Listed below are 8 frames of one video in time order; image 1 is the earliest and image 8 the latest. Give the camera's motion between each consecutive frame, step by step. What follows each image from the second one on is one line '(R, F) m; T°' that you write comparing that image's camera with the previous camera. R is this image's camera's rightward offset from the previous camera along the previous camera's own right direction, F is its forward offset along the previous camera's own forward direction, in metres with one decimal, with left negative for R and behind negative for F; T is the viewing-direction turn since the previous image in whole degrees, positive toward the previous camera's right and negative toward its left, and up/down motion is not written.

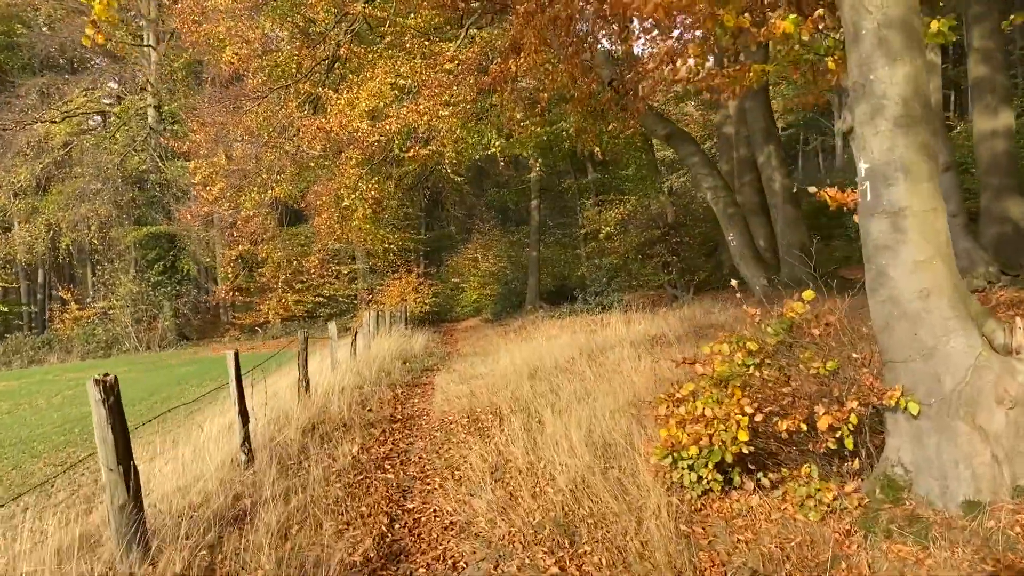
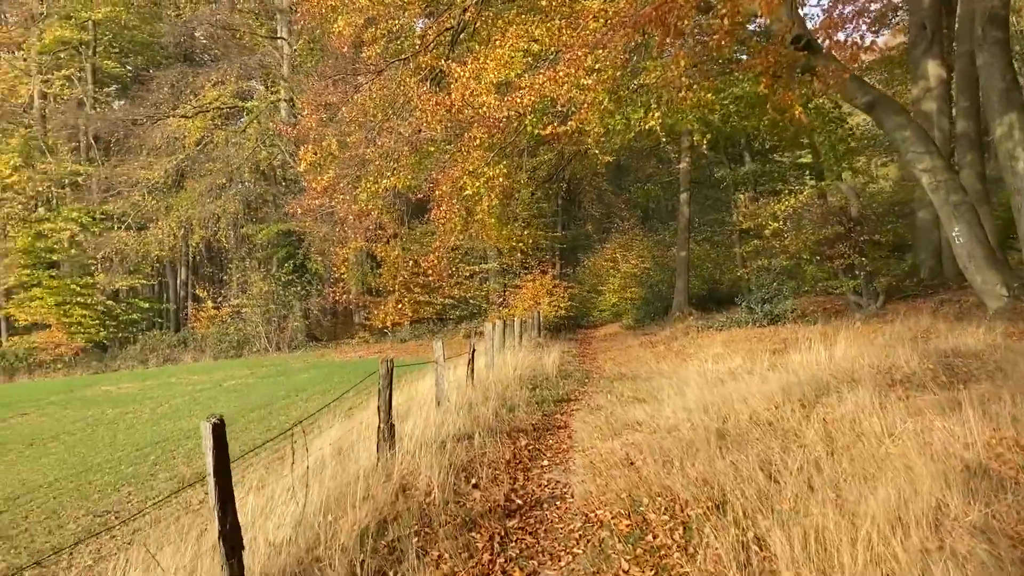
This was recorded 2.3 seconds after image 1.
(-0.3, +2.4) m; -10°
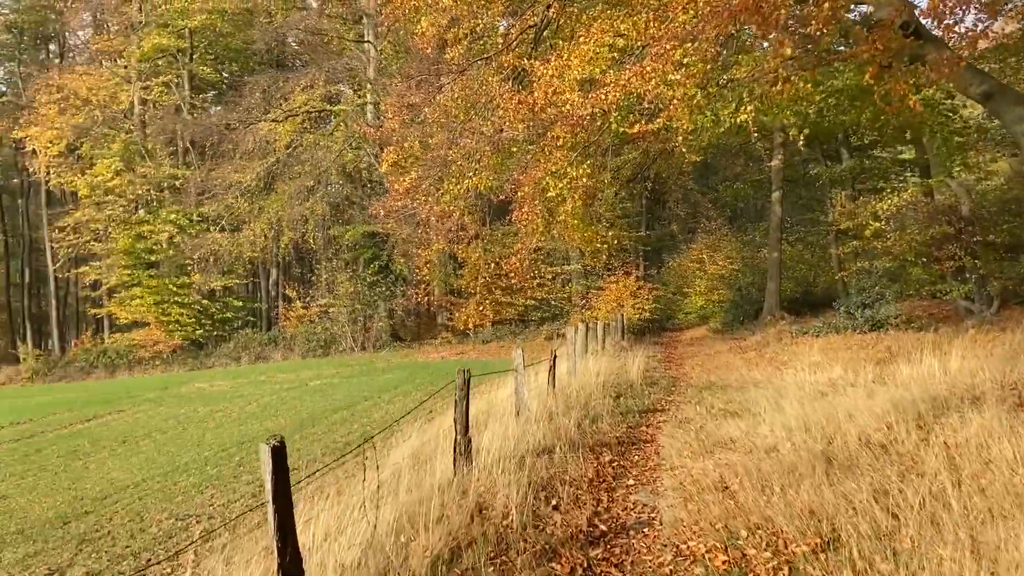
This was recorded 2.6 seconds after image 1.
(0.0, +0.3) m; -6°
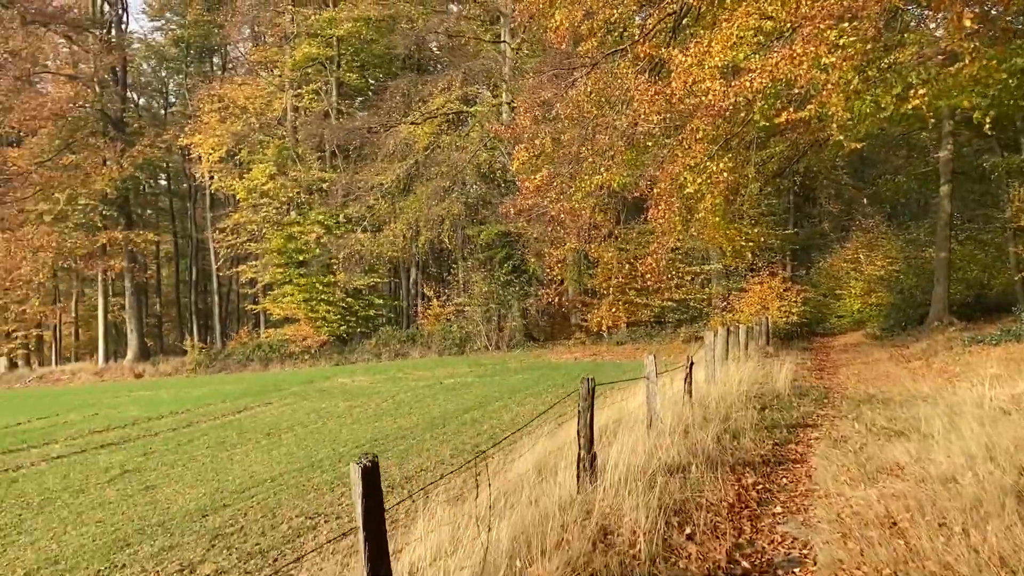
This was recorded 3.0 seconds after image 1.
(0.0, +0.4) m; -10°
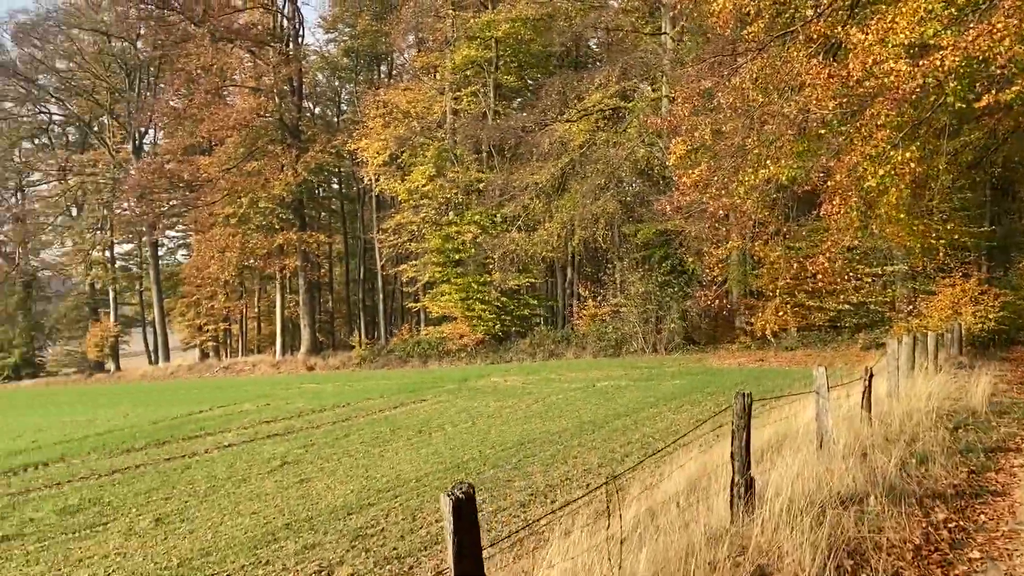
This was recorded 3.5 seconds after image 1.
(+0.1, +0.4) m; -11°
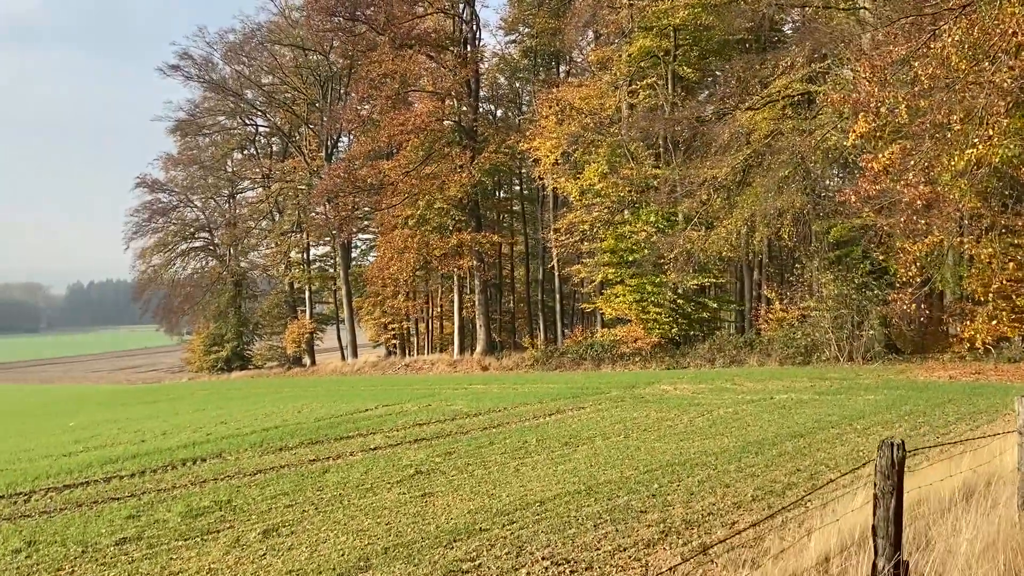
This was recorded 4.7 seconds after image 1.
(+0.5, +0.9) m; -13°
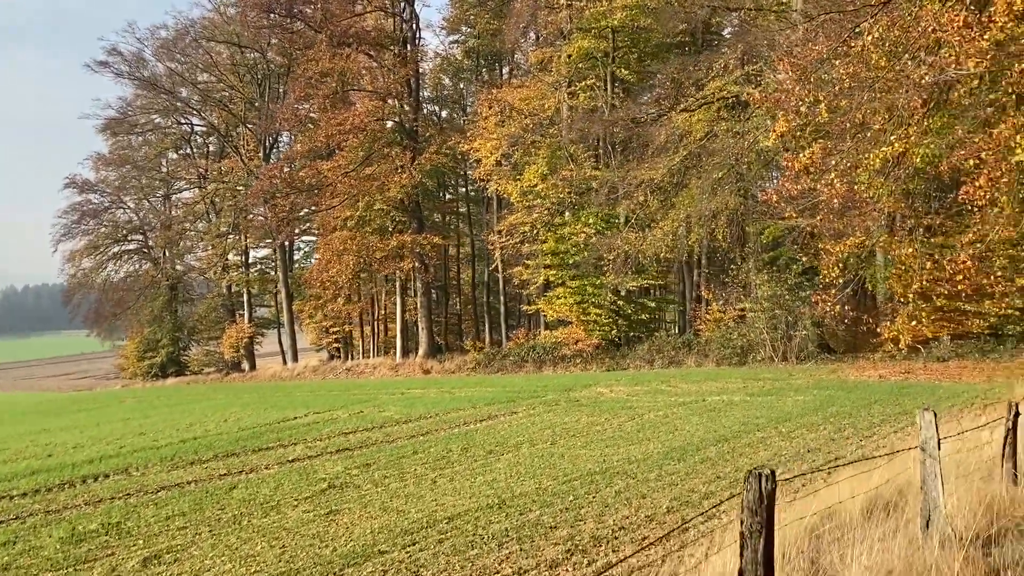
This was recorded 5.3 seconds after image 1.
(+0.4, +0.3) m; +3°
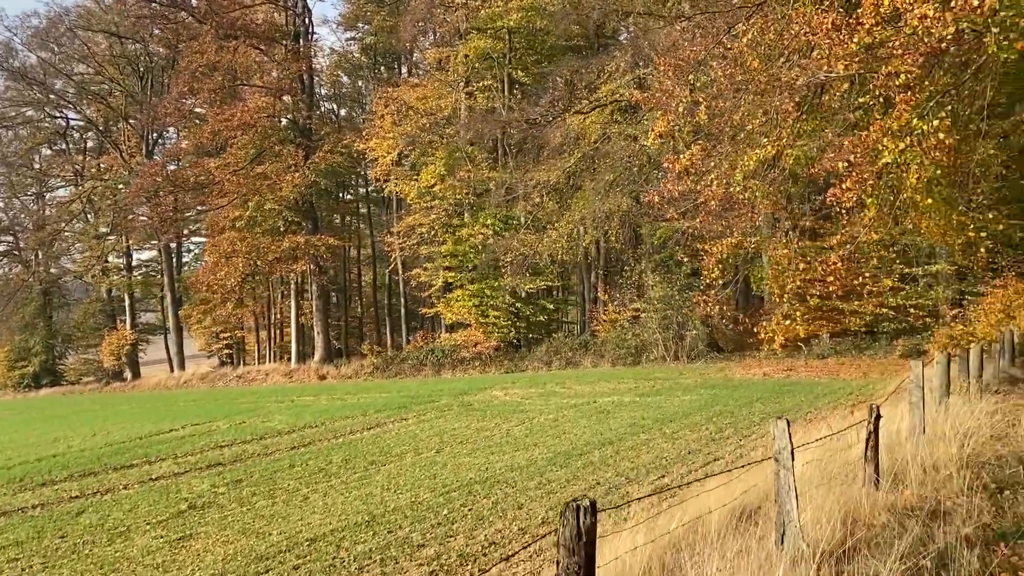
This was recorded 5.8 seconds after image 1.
(+0.3, +0.3) m; +7°
